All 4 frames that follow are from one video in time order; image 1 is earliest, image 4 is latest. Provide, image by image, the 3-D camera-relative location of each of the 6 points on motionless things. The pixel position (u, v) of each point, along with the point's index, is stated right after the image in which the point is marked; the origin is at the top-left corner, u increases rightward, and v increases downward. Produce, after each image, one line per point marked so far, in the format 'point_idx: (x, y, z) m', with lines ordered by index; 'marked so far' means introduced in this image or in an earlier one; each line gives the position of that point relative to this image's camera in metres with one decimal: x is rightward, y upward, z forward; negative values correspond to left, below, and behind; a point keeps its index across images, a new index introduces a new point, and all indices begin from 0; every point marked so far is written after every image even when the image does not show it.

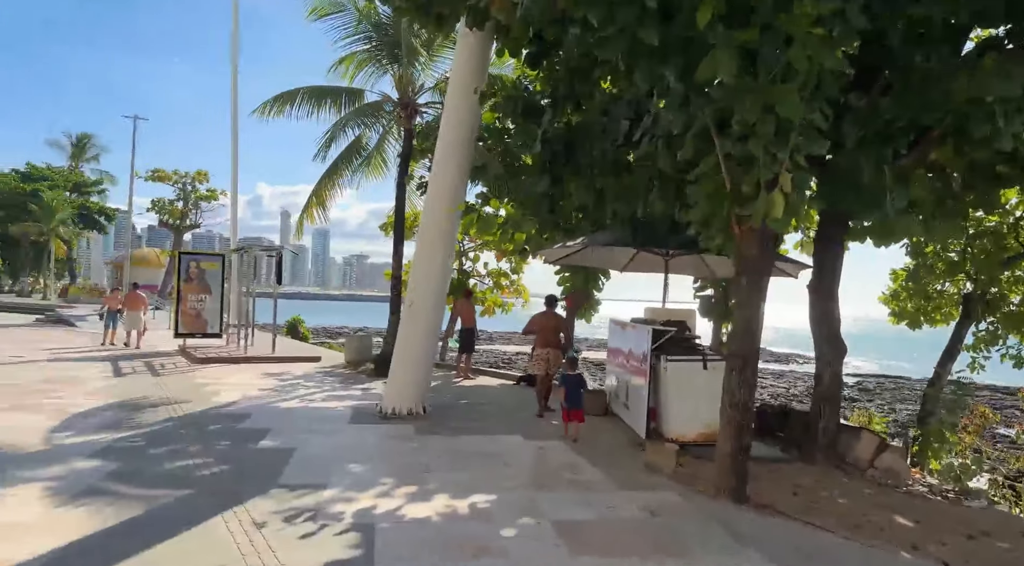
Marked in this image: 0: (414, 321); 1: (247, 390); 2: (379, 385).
0: (-1.3, -0.5, +9.6) m
1: (-4.2, -1.7, +11.4) m
2: (-2.3, -1.8, +12.7) m
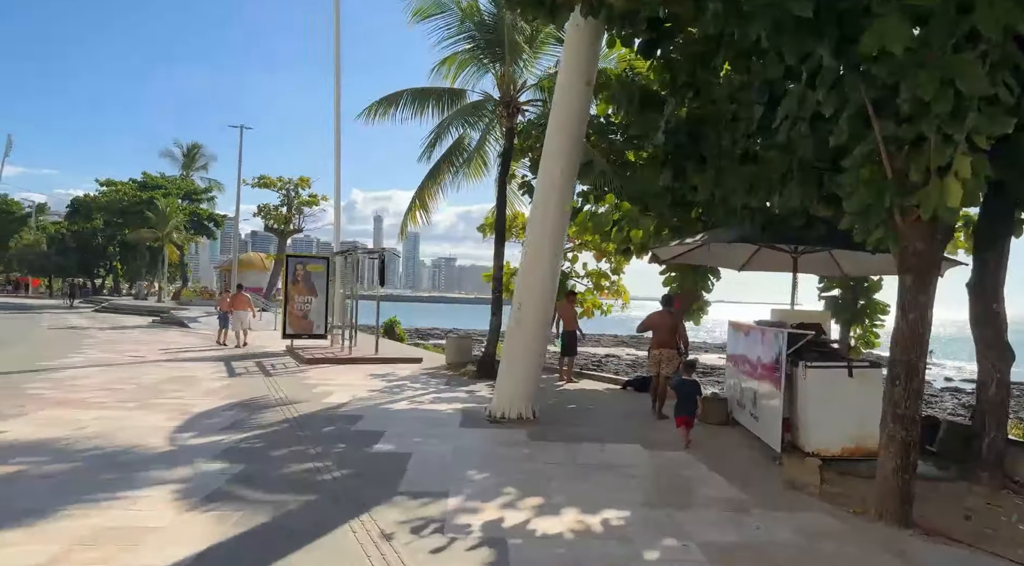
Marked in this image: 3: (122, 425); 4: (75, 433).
0: (+0.1, -0.5, +9.3) m
1: (-2.5, -1.7, +11.5) m
2: (-0.5, -1.8, +12.5) m
3: (-4.4, -1.6, +8.1) m
4: (-4.6, -1.6, +7.6) m
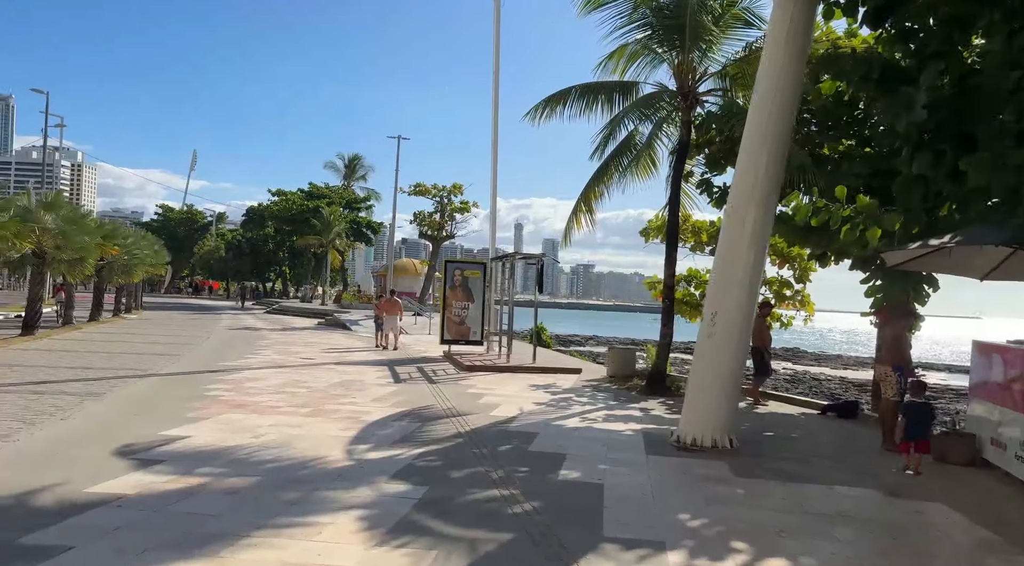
0: (+2.4, -0.6, +8.2) m
1: (+0.1, -1.8, +10.8) m
2: (+2.3, -1.9, +11.4) m
3: (-2.4, -1.7, +7.9) m
4: (-2.7, -1.6, +7.4) m
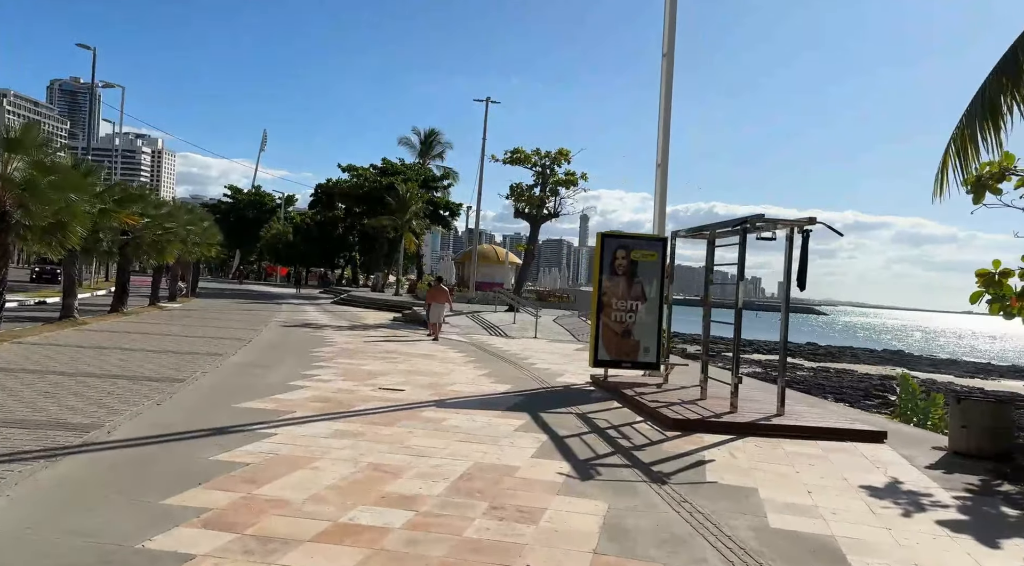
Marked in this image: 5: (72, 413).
0: (+4.6, -0.6, +1.0) m
1: (+2.6, -1.7, +3.9) m
2: (+4.9, -1.9, +4.2) m
3: (-0.1, -1.6, +1.1) m
4: (-0.5, -1.5, +0.7) m
5: (-4.5, -1.3, +7.4) m
